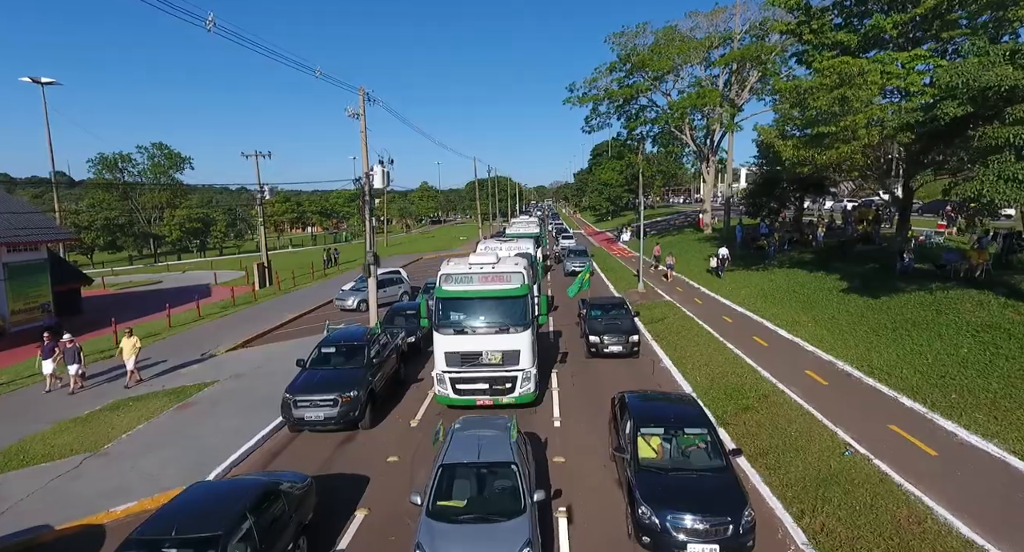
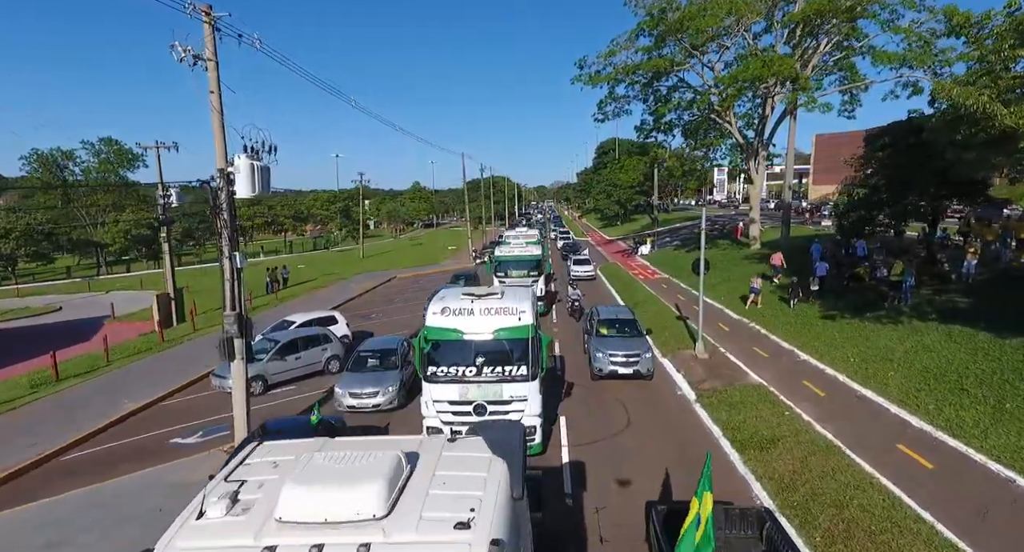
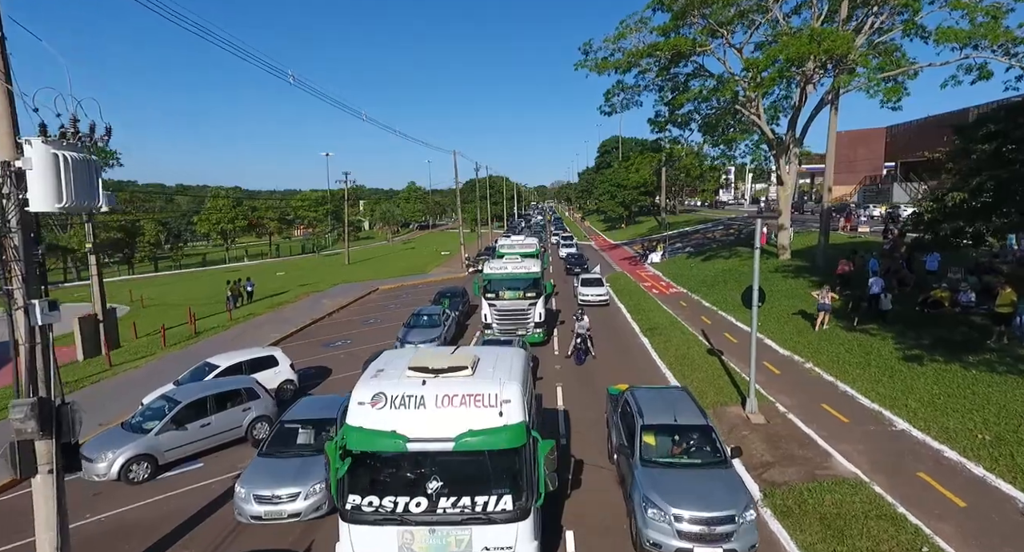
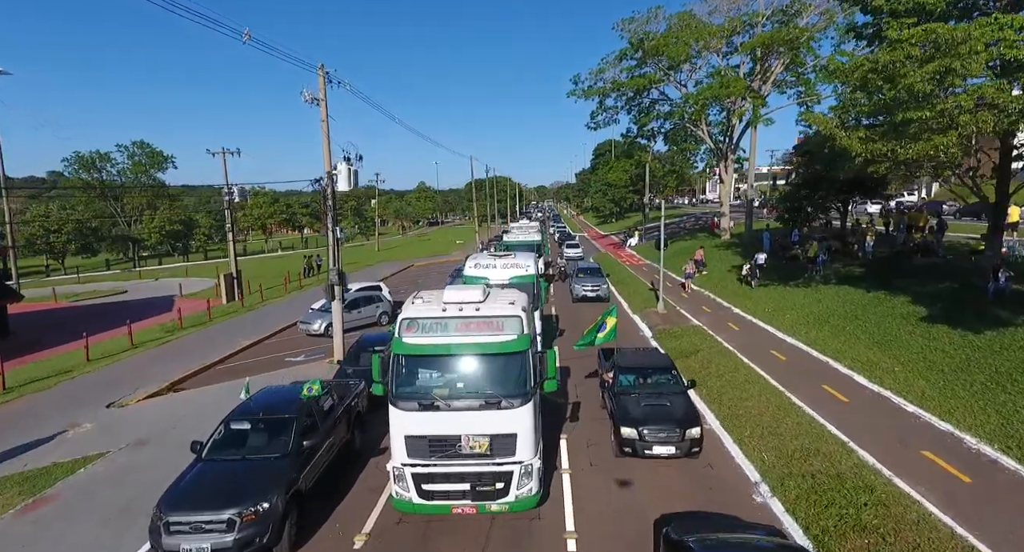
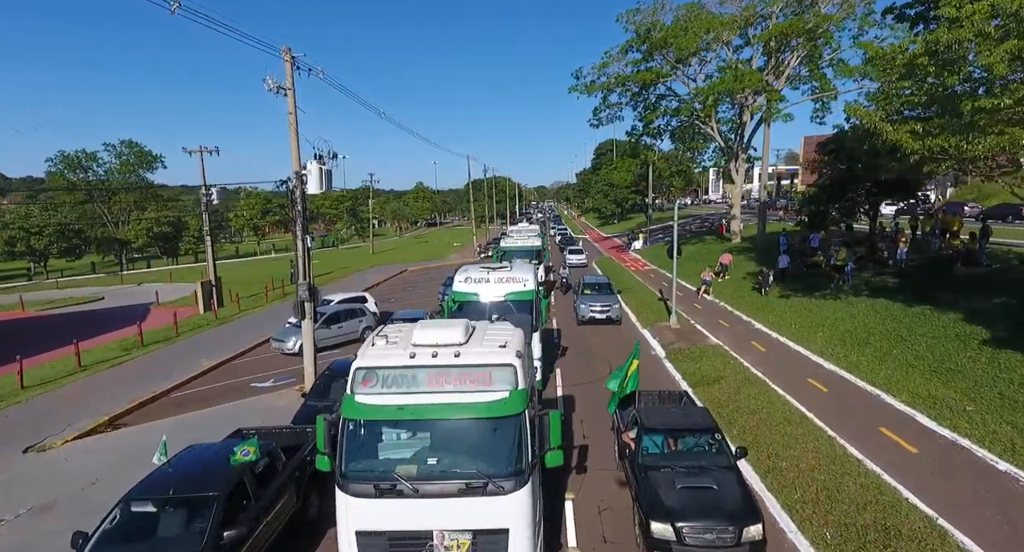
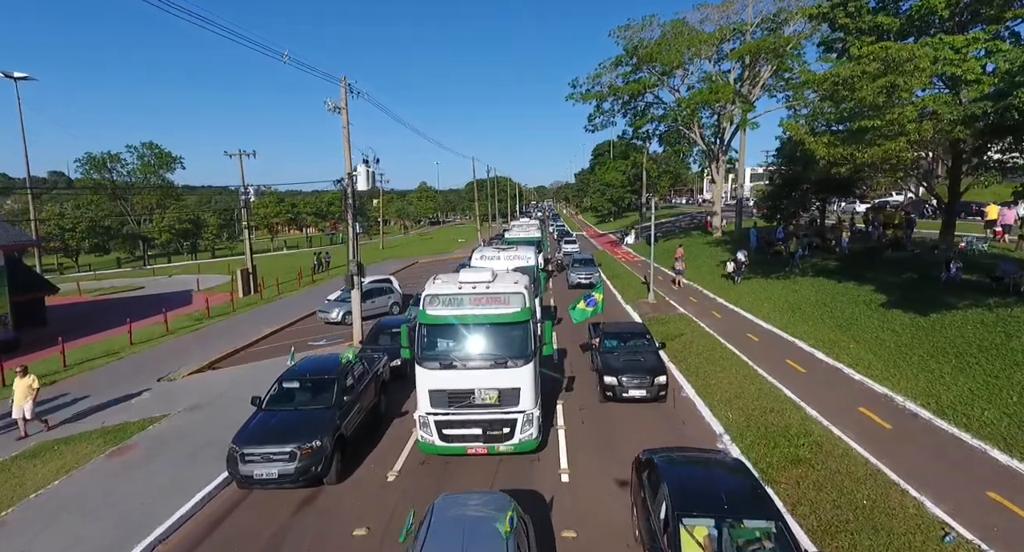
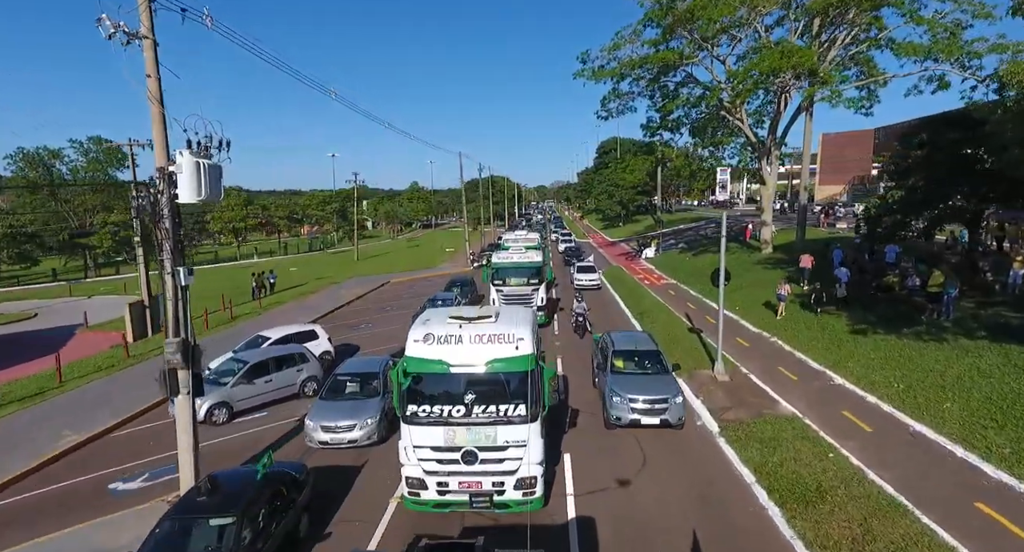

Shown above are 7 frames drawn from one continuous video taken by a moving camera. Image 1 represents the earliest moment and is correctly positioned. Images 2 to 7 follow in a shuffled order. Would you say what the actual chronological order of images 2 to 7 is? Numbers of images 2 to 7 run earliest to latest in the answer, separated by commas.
6, 4, 5, 2, 7, 3
